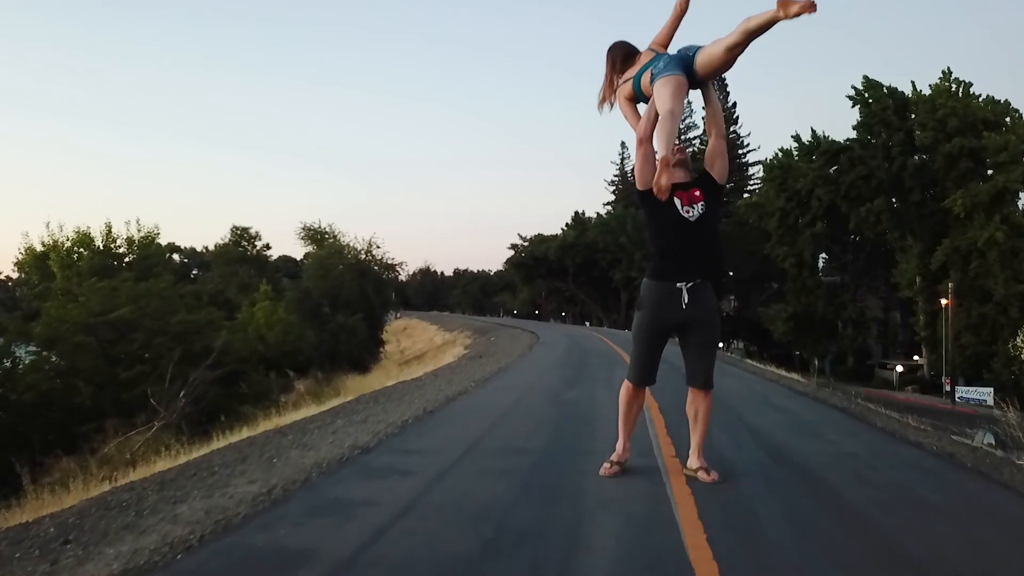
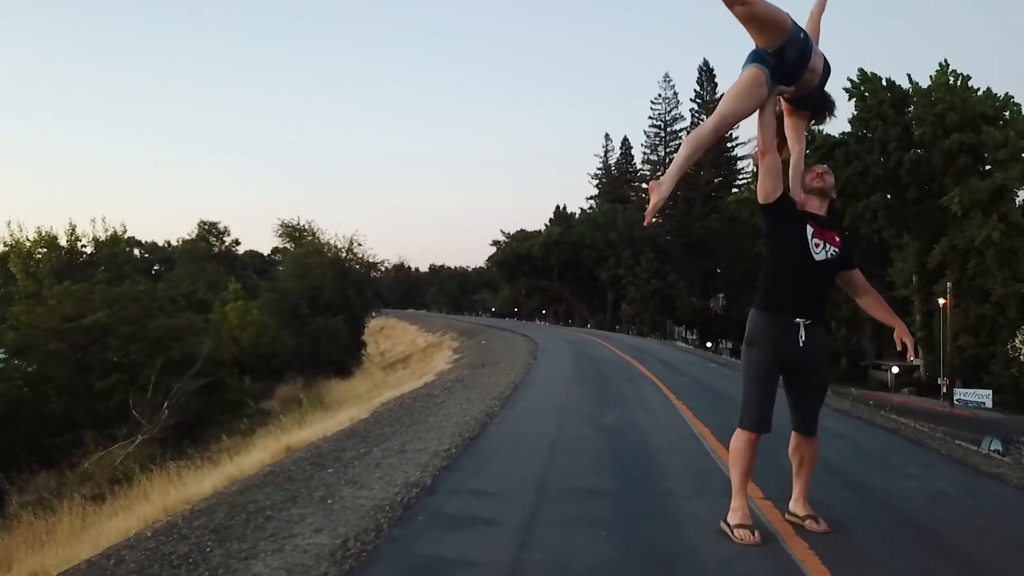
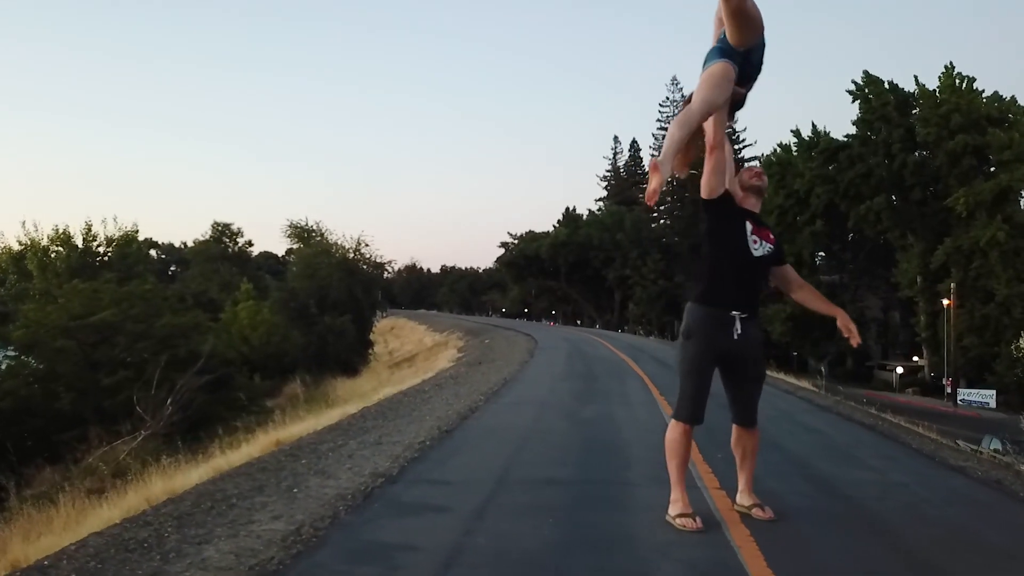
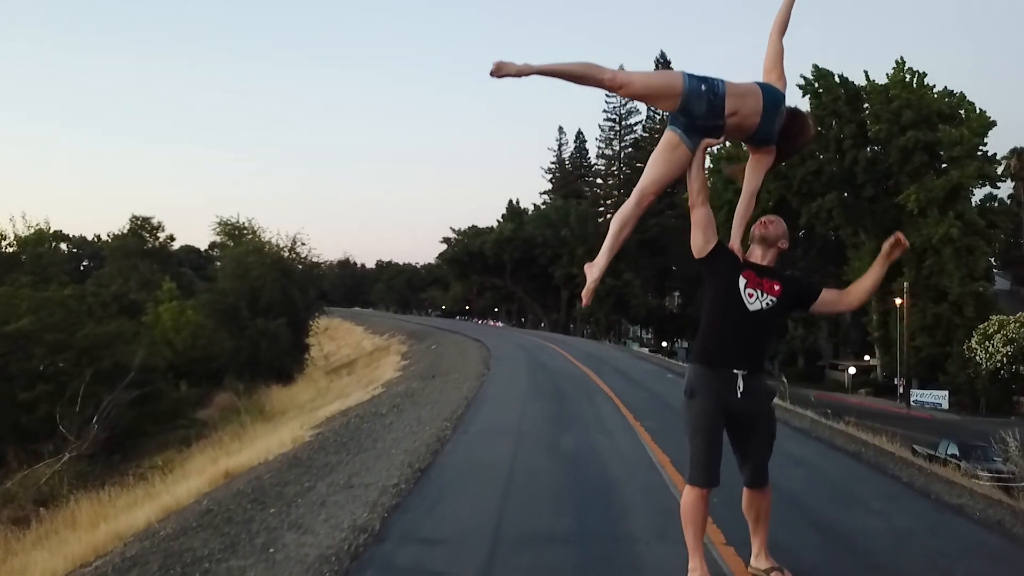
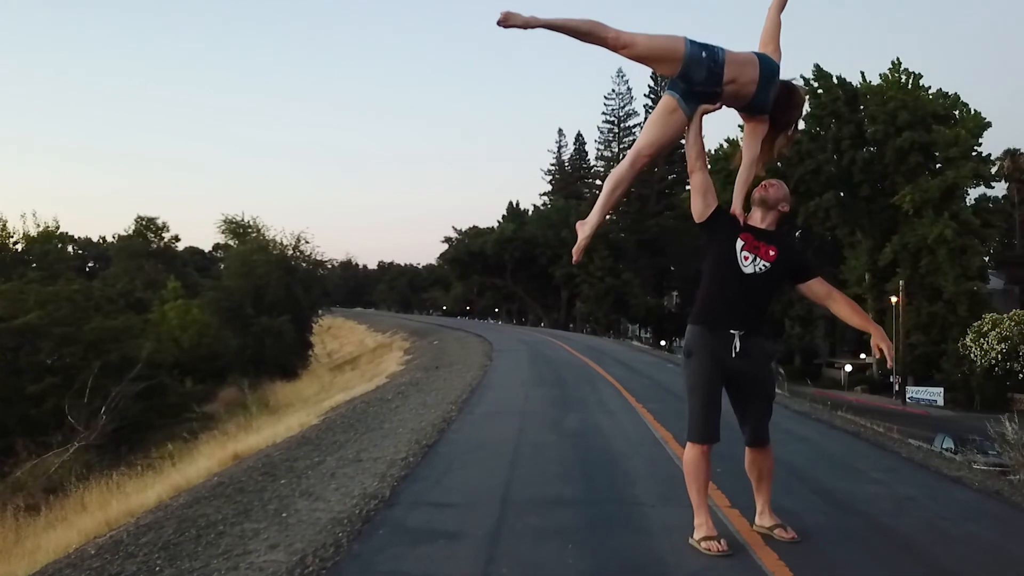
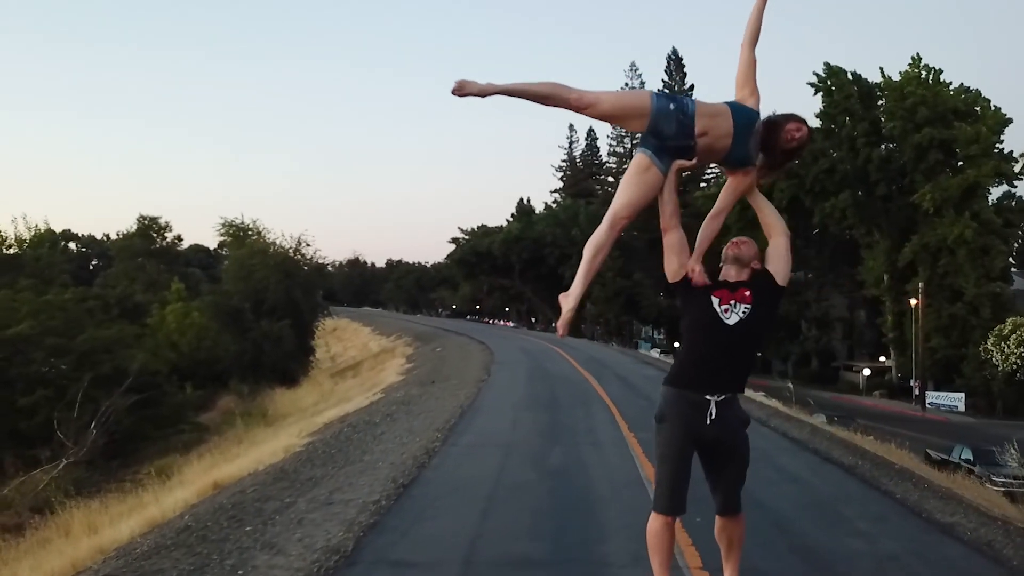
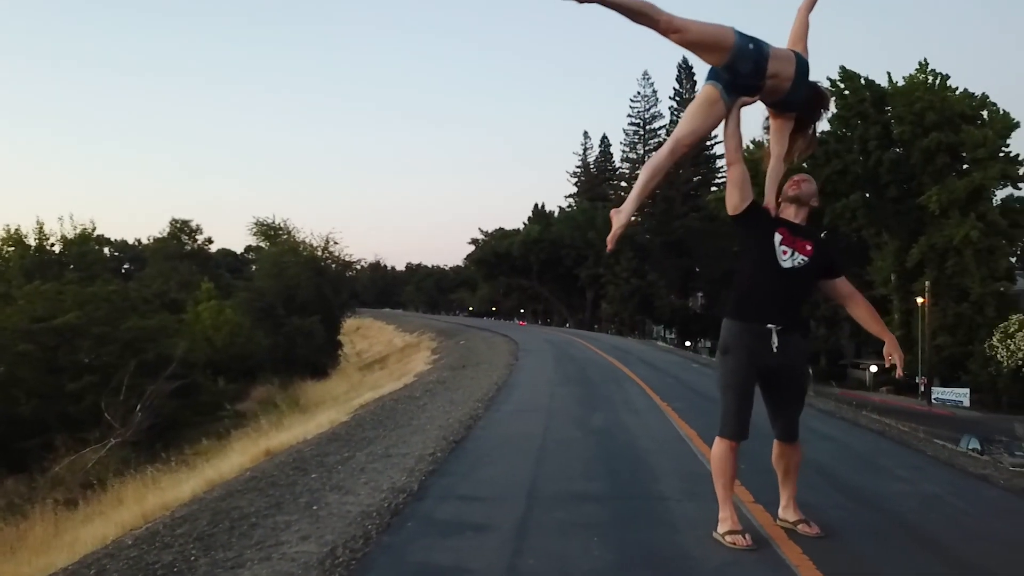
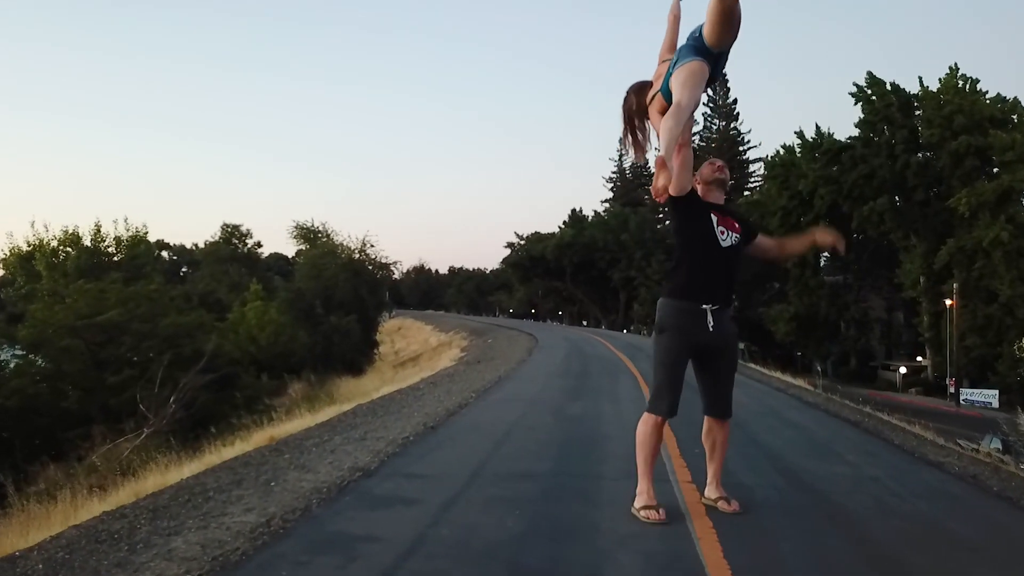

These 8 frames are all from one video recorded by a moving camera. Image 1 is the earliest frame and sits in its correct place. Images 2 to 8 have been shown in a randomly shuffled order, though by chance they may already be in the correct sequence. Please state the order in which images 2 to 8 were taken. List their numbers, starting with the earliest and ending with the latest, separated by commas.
8, 3, 2, 7, 5, 4, 6
